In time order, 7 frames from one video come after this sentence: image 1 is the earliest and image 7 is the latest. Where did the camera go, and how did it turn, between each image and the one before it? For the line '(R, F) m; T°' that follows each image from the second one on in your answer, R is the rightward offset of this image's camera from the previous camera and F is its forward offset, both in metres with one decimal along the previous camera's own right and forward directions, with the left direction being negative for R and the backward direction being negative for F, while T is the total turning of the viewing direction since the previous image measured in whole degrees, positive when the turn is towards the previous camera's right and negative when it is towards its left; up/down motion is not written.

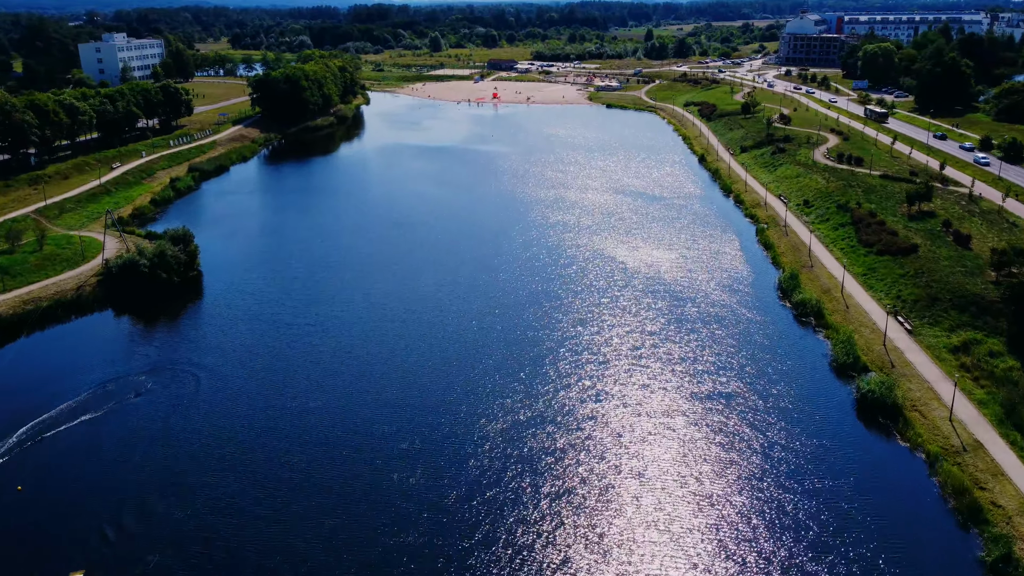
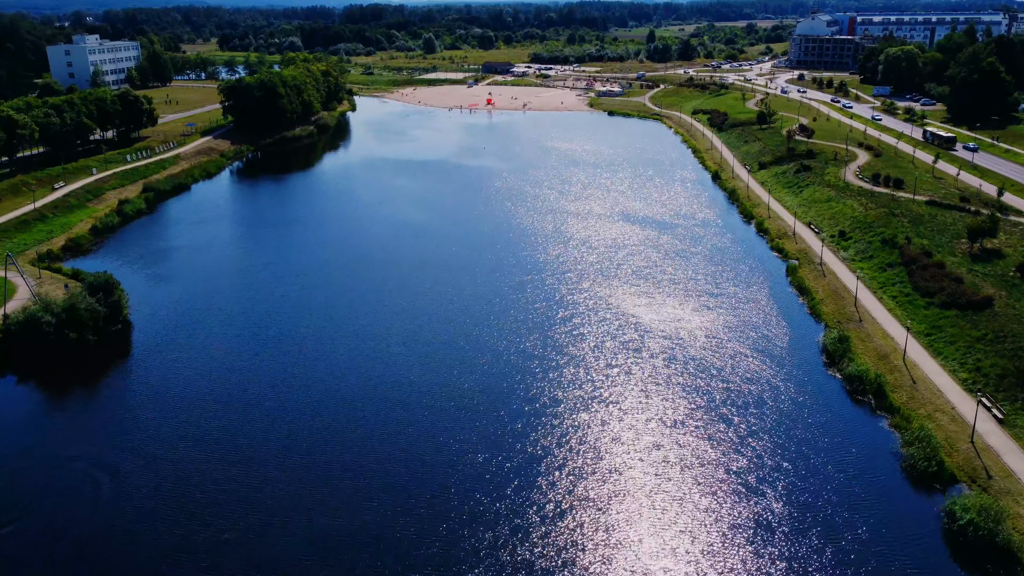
(+0.4, +5.7) m; 0°
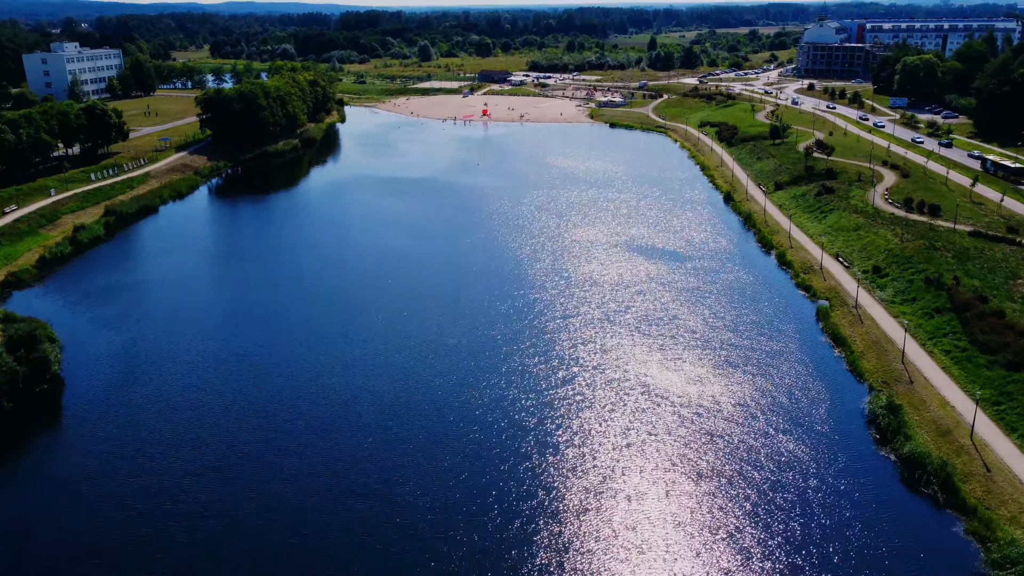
(+0.2, +4.0) m; 0°
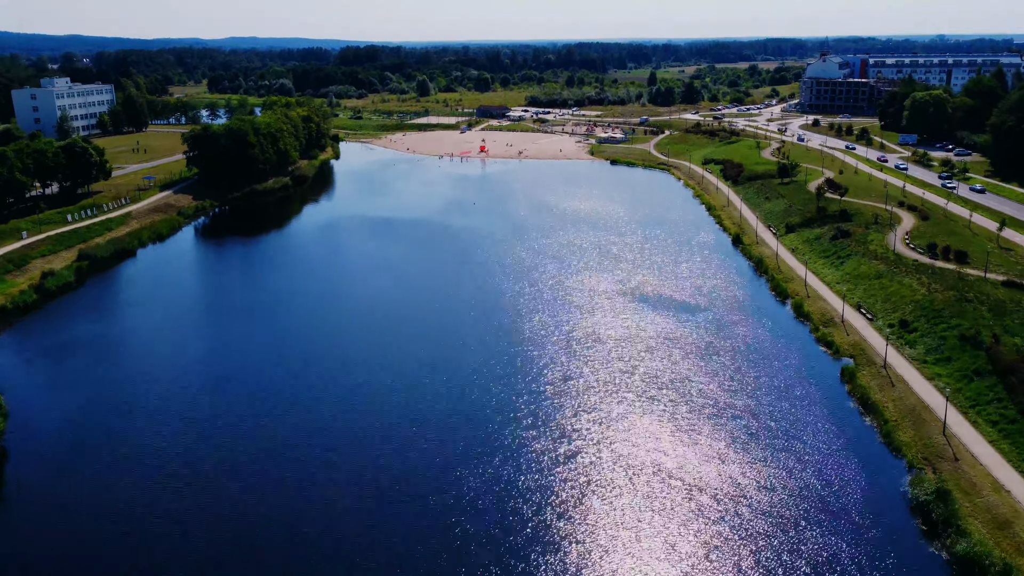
(+0.1, +2.5) m; 0°
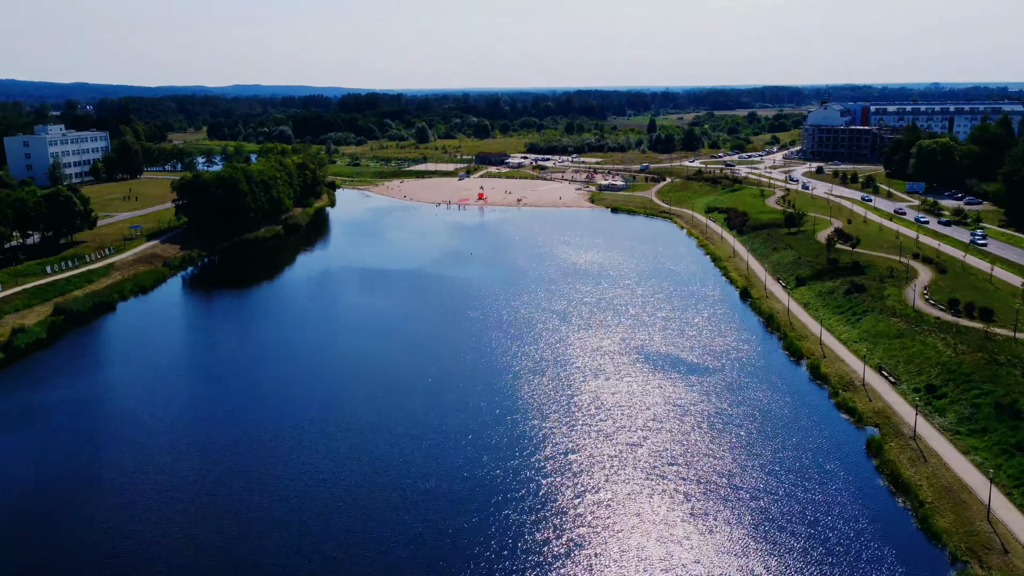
(+0.1, +2.0) m; 0°
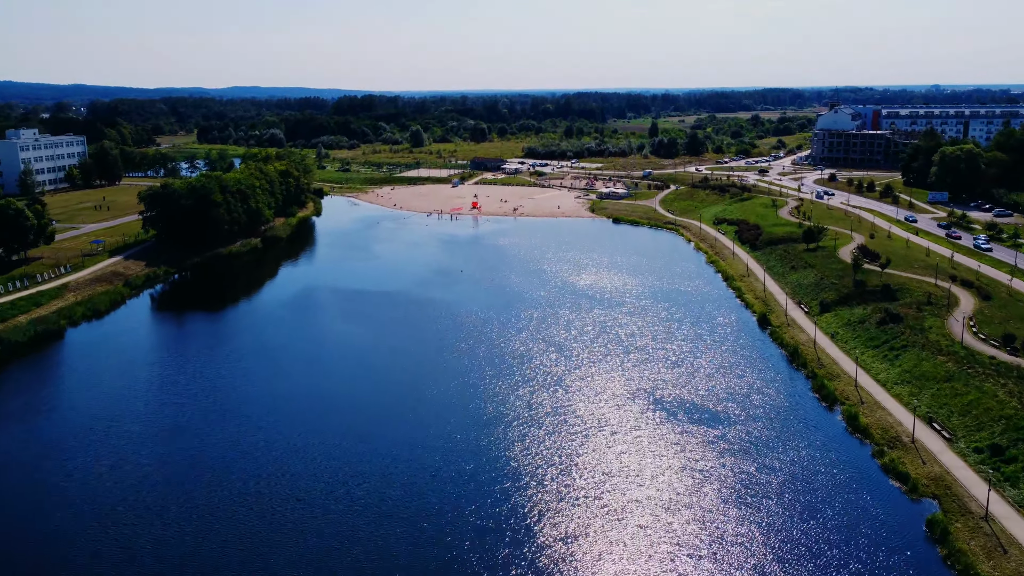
(+0.3, +4.3) m; 0°
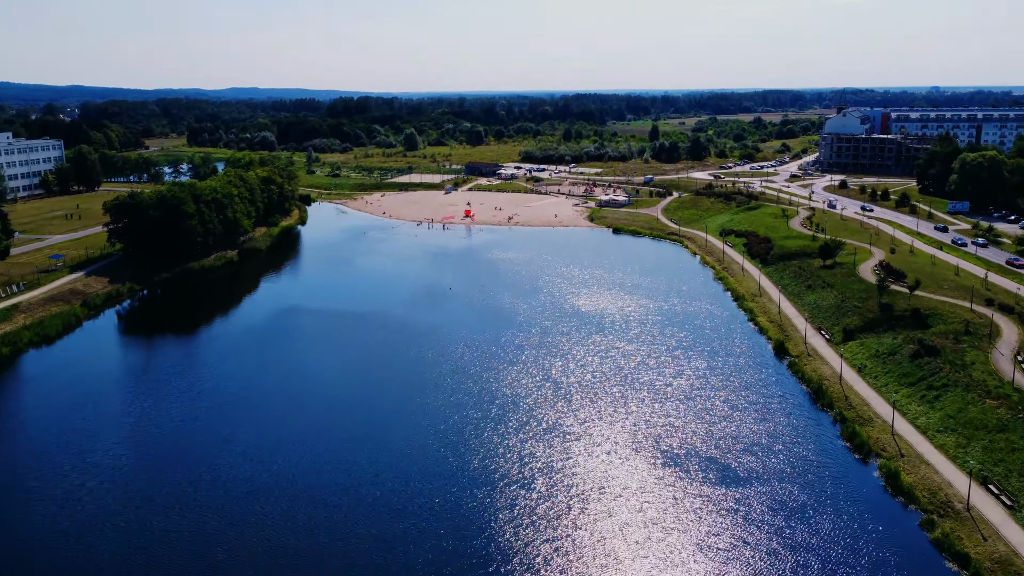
(+0.4, +3.7) m; 0°
